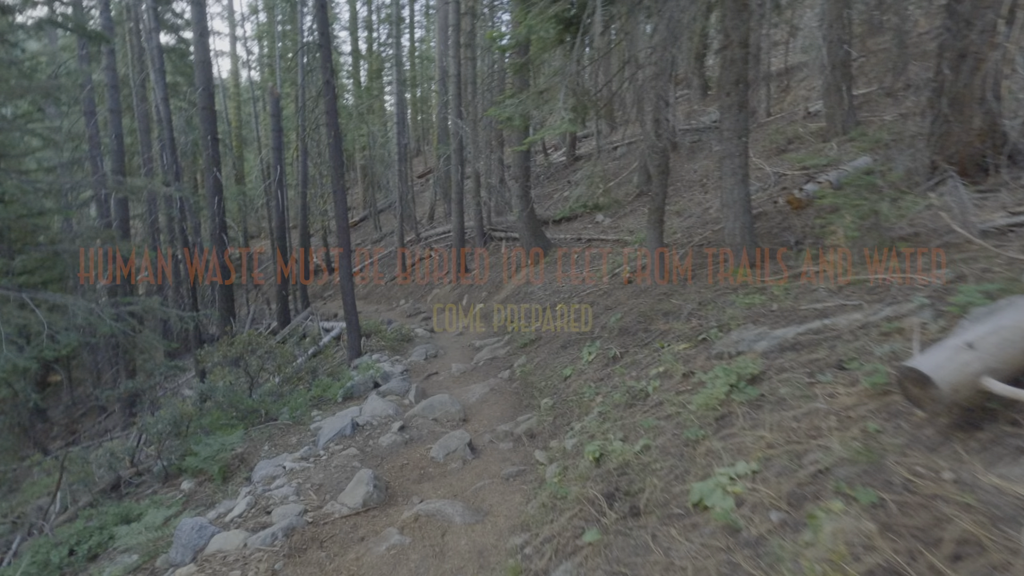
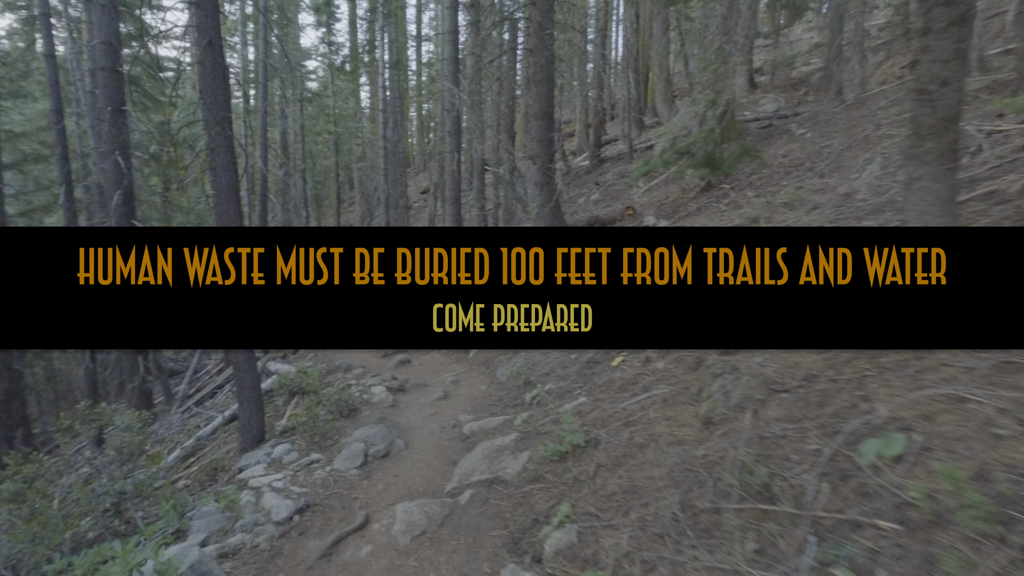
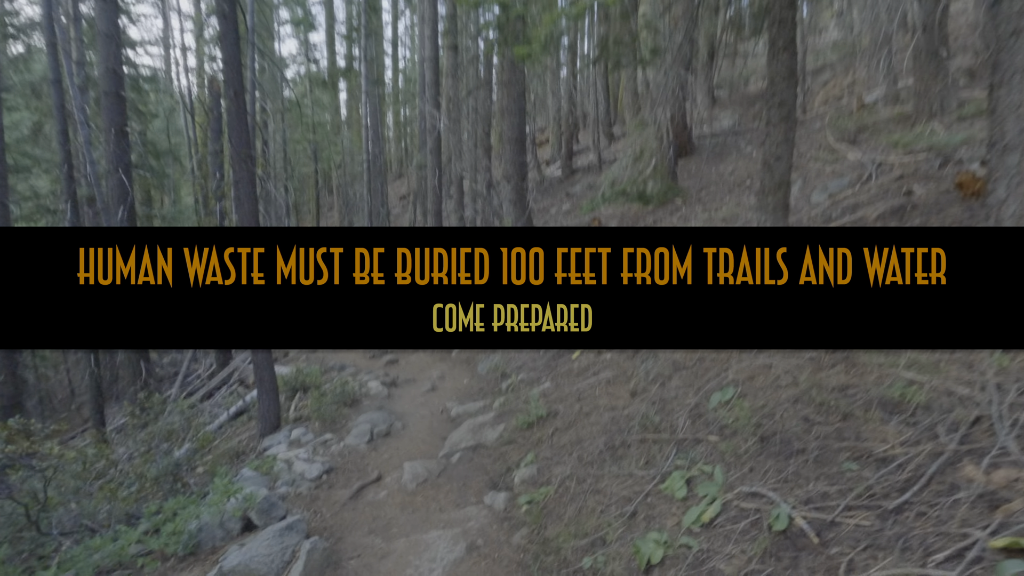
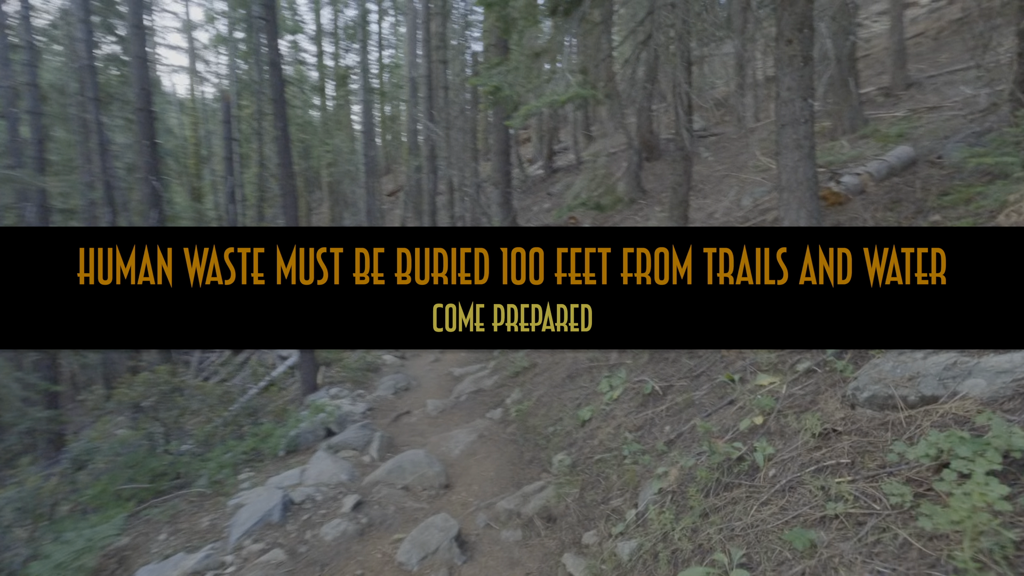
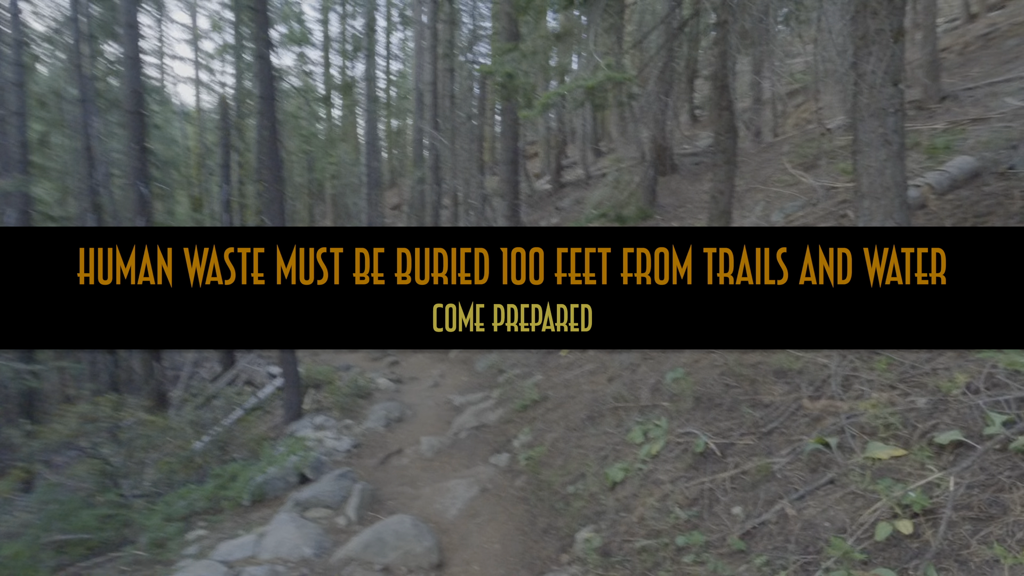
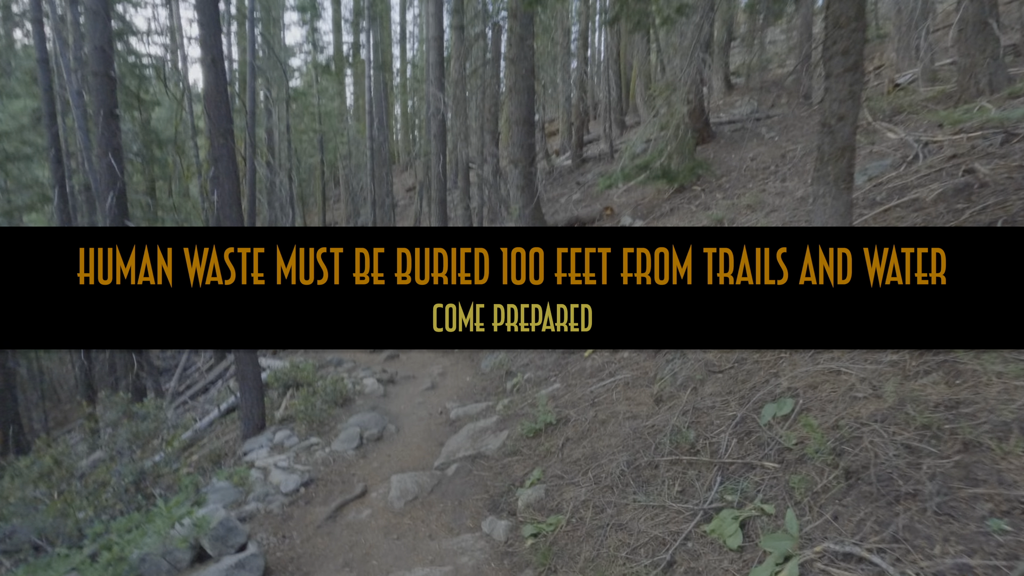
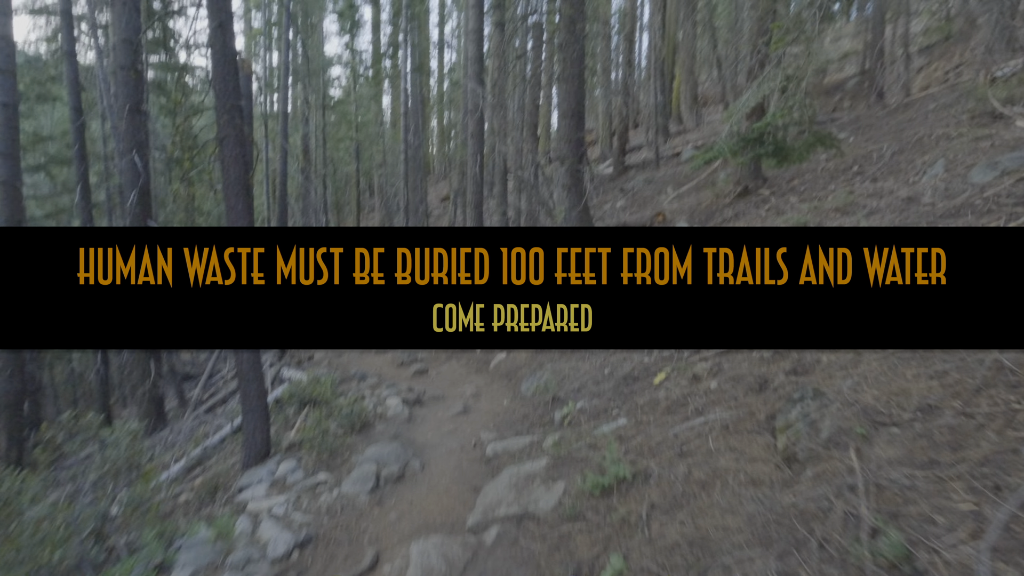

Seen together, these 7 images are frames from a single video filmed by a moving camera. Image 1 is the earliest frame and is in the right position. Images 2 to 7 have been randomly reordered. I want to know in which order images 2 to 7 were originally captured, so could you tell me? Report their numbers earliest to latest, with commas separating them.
4, 5, 3, 6, 2, 7
